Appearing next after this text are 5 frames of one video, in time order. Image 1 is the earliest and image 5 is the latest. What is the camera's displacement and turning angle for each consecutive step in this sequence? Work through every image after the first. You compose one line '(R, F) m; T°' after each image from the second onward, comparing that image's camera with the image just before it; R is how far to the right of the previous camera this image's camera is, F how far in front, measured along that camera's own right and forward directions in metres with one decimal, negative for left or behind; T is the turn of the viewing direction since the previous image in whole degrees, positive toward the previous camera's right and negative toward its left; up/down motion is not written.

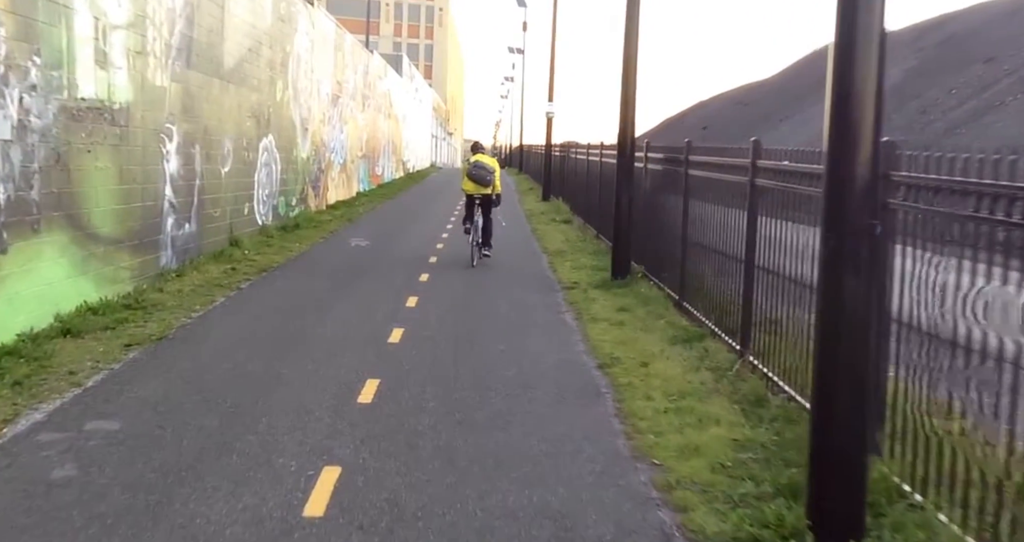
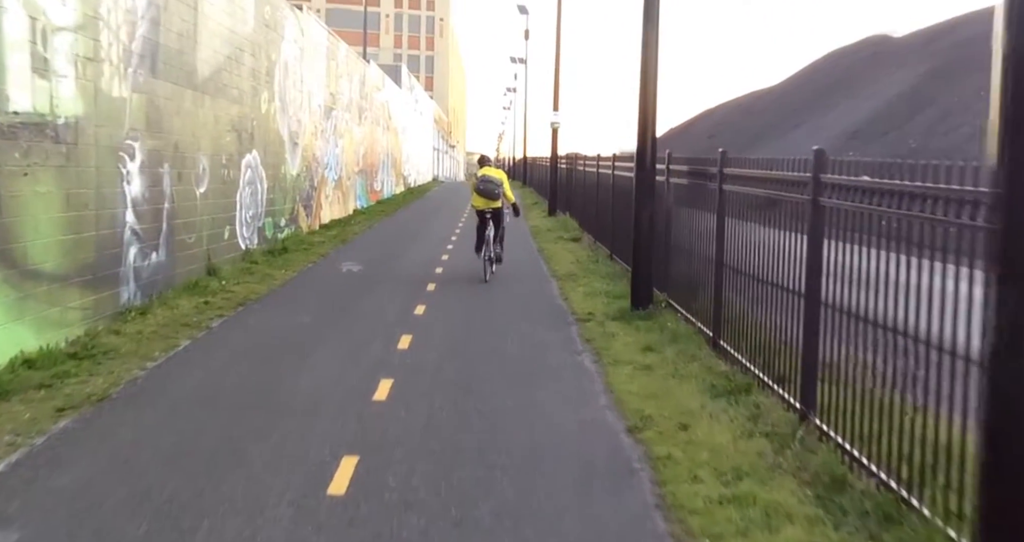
(0.0, +1.3) m; 0°
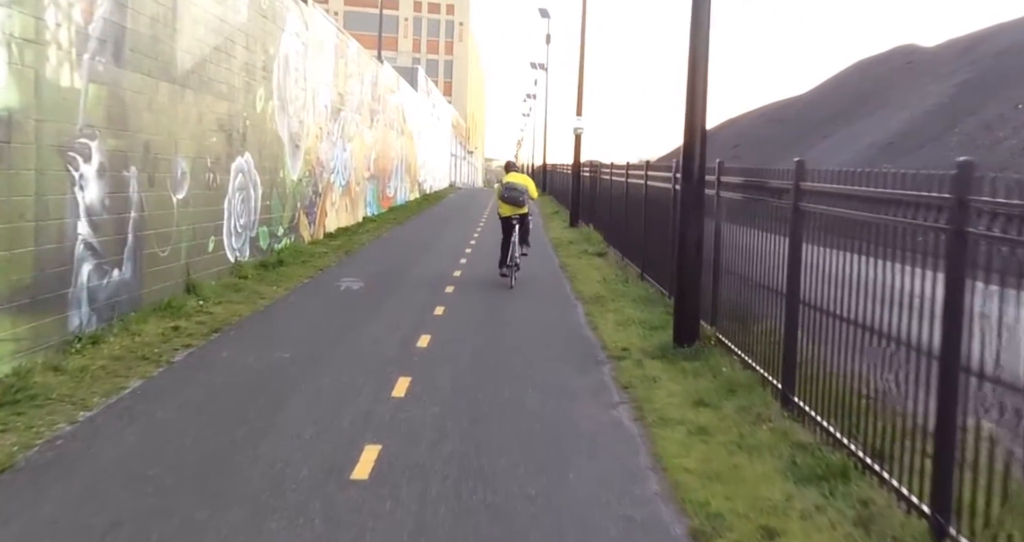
(-0.1, +1.5) m; -1°
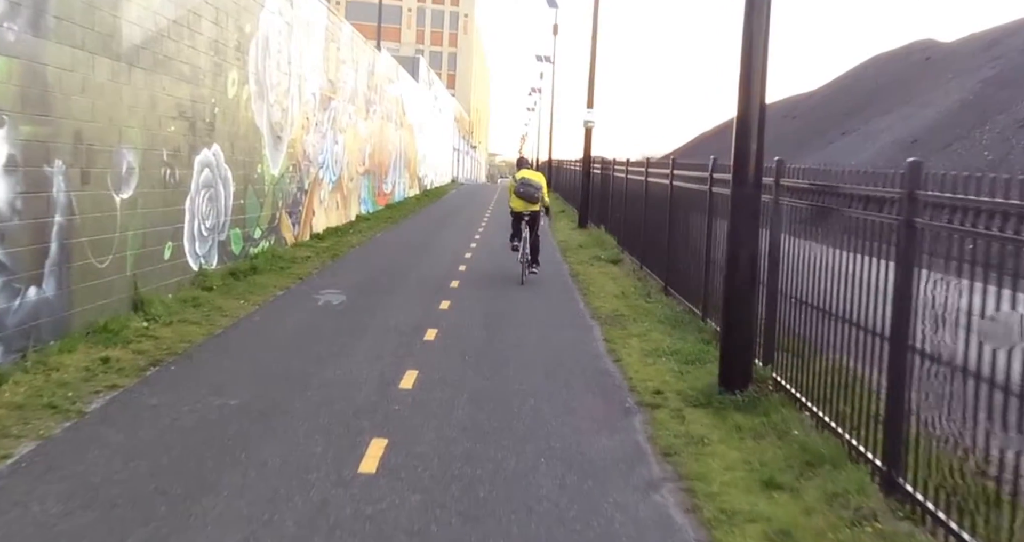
(0.0, +1.6) m; 0°
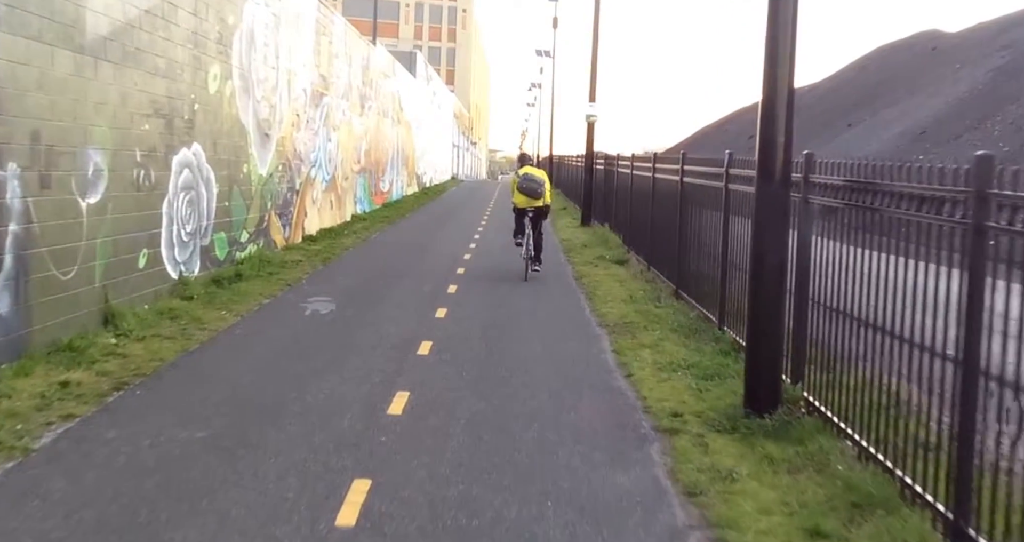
(0.0, +0.7) m; 0°
